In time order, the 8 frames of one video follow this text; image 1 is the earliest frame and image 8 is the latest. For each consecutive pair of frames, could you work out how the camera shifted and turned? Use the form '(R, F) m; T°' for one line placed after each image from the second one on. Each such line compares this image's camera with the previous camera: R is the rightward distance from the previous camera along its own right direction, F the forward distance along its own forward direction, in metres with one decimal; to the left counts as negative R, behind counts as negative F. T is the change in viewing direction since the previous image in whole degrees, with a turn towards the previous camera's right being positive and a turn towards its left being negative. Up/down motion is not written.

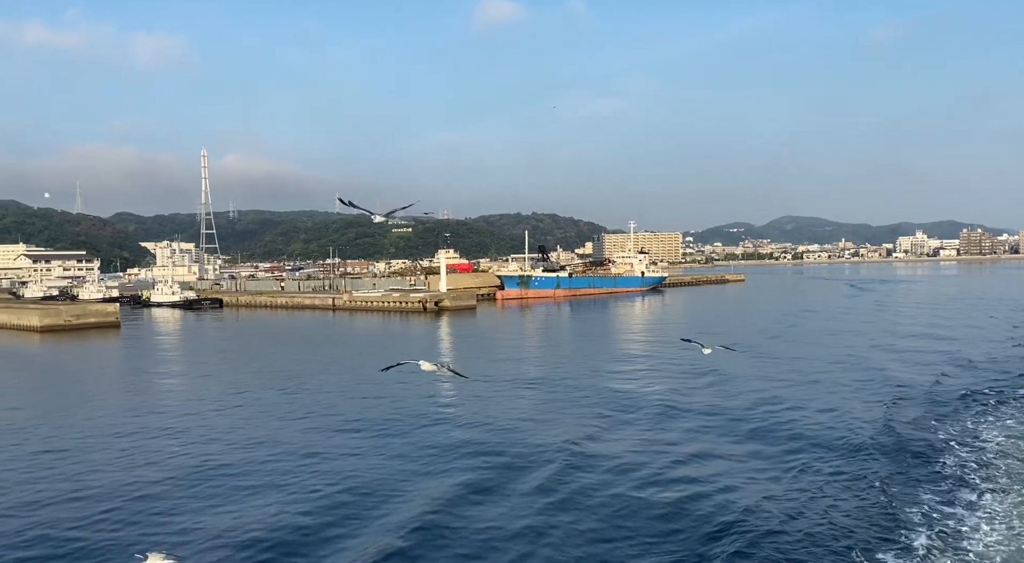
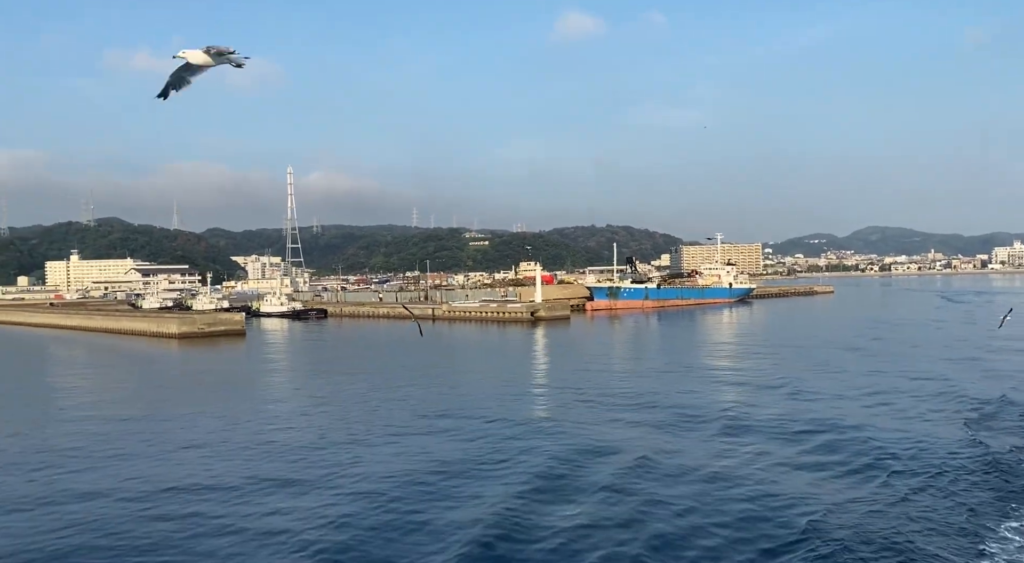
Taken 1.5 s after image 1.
(-0.6, -1.5) m; -5°
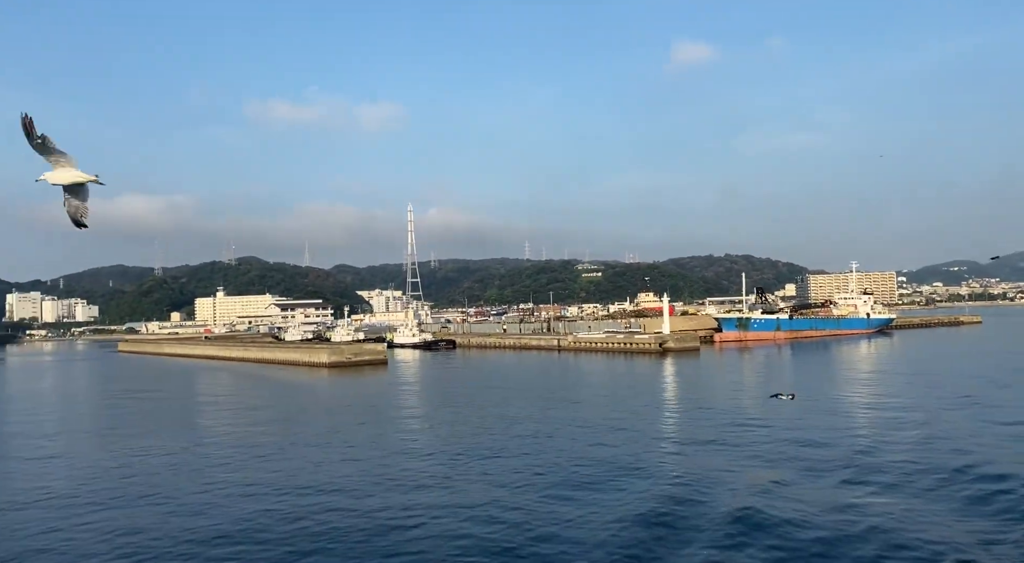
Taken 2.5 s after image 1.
(-0.5, -0.7) m; -7°
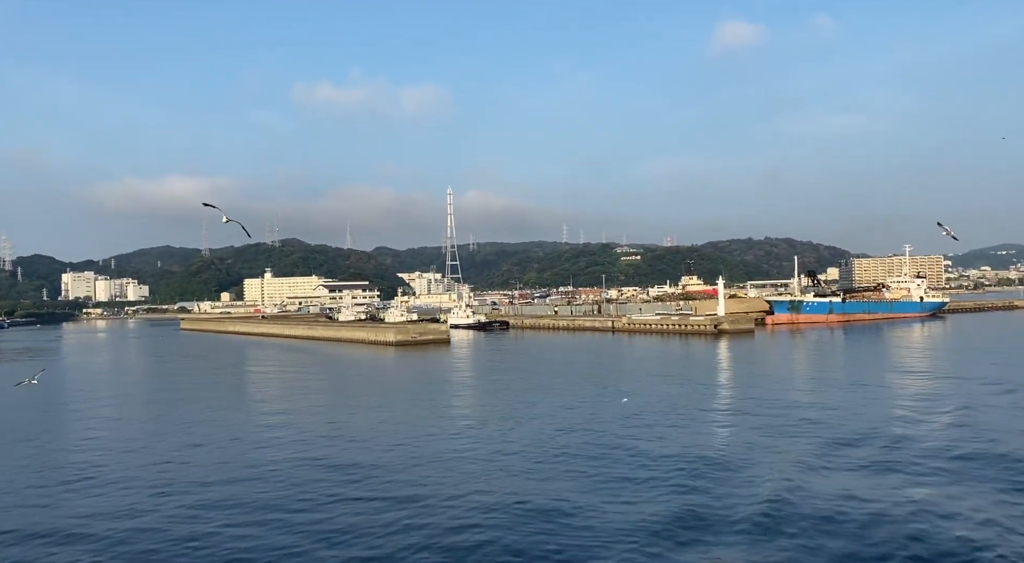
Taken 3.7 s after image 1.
(-0.7, -0.7) m; -2°
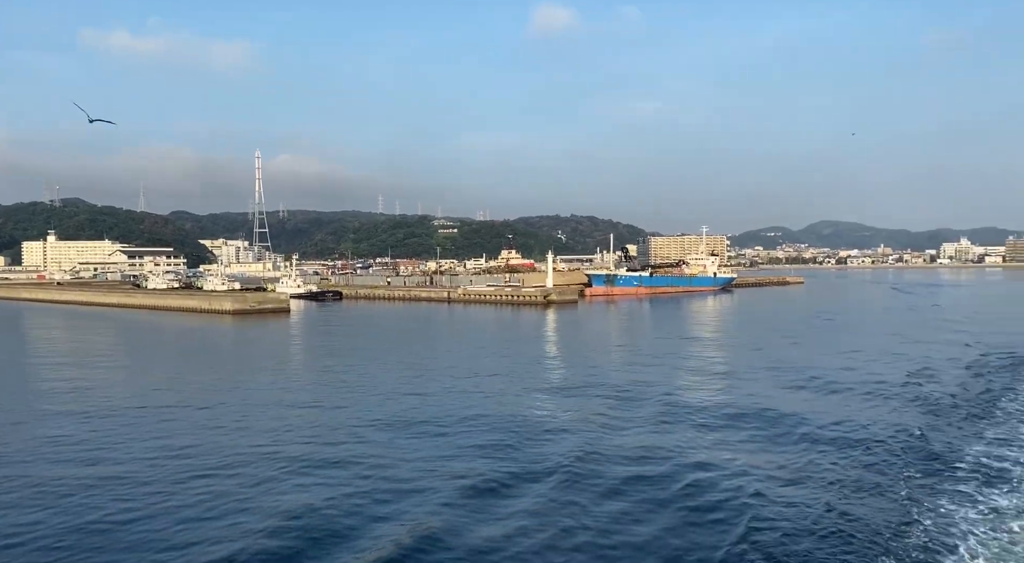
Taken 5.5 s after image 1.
(-1.3, -1.9) m; +12°
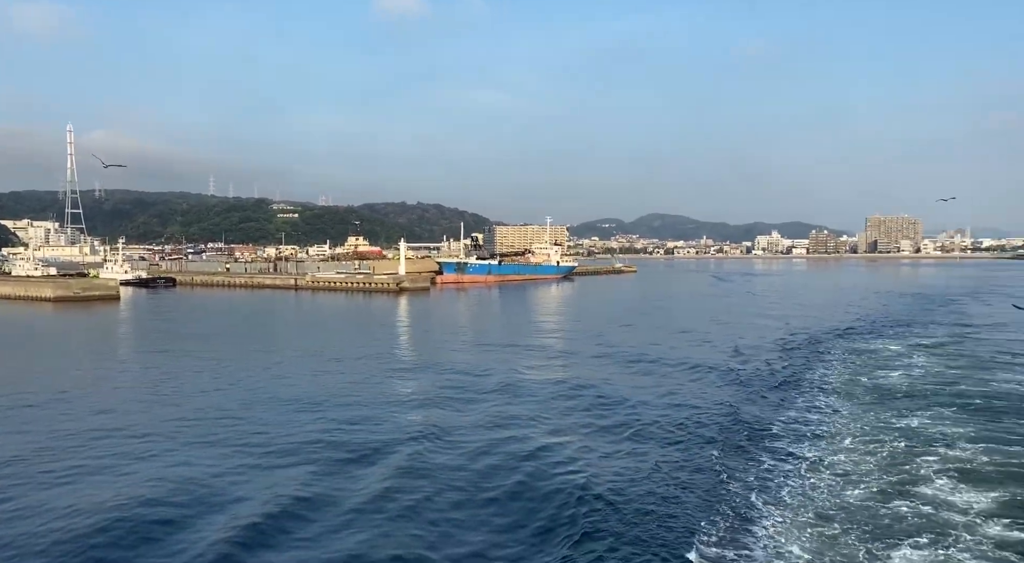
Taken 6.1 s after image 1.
(-0.3, -1.0) m; +10°
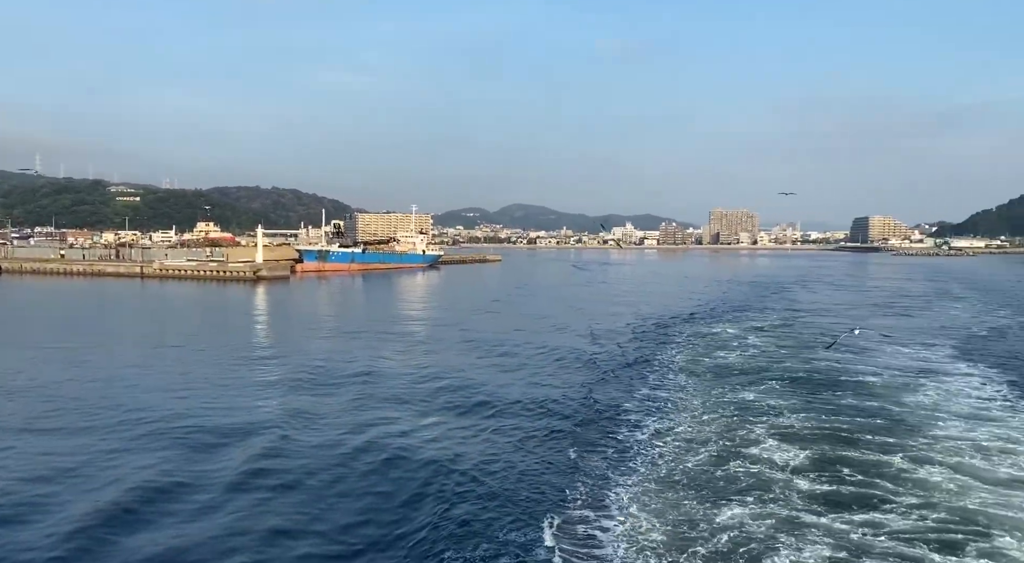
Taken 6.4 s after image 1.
(-0.1, -0.6) m; +9°
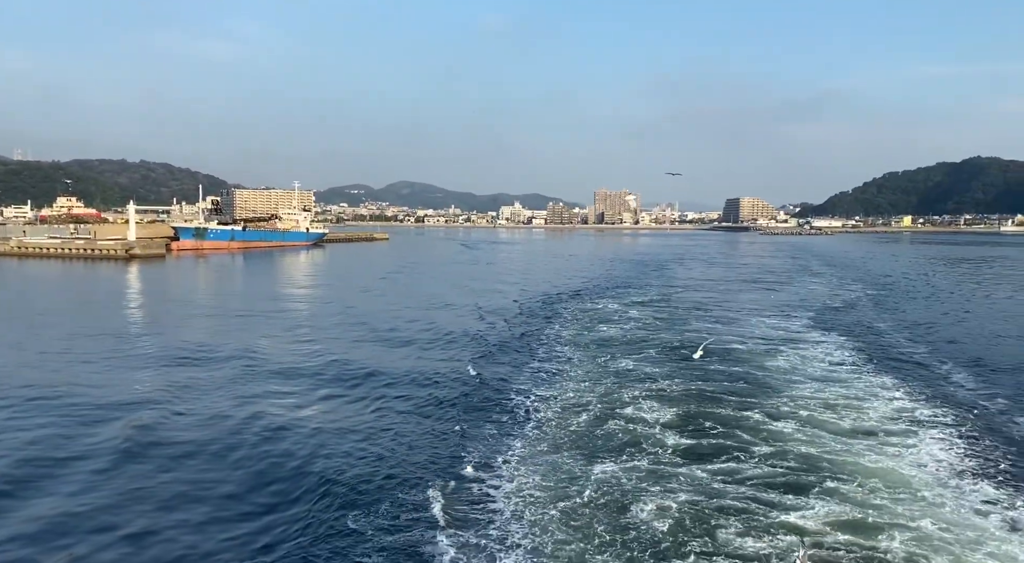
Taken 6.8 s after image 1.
(-0.1, -0.5) m; +7°
